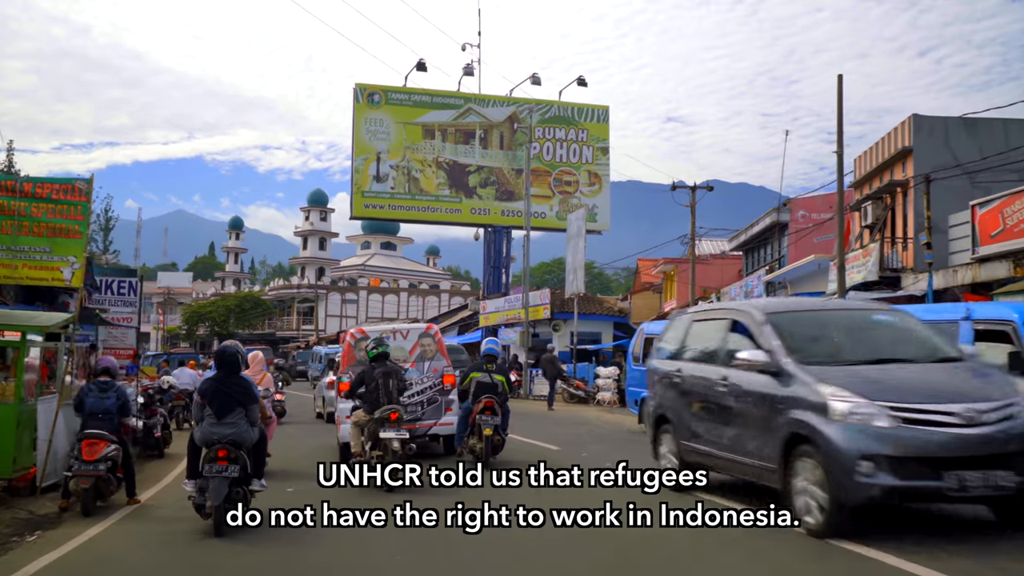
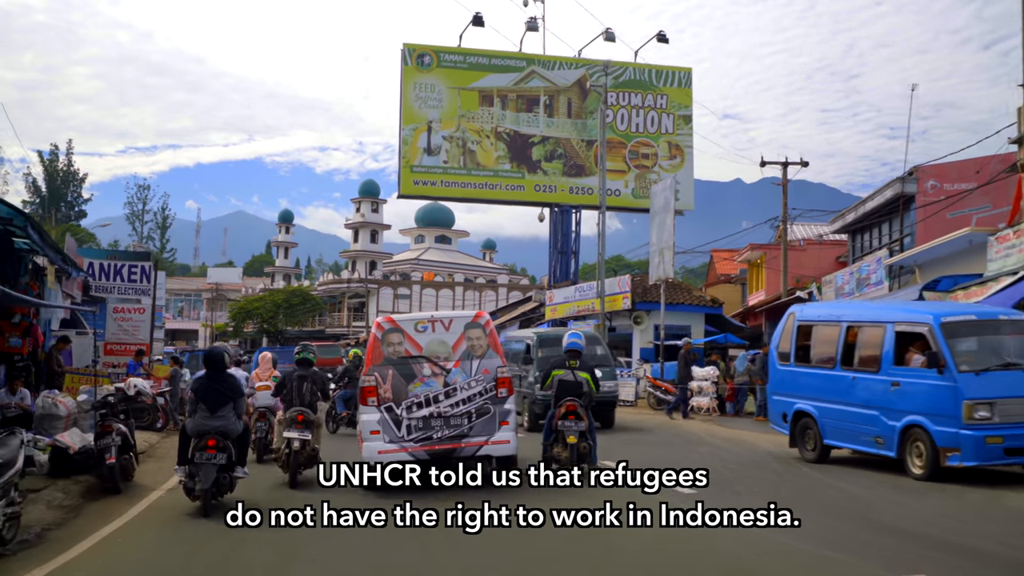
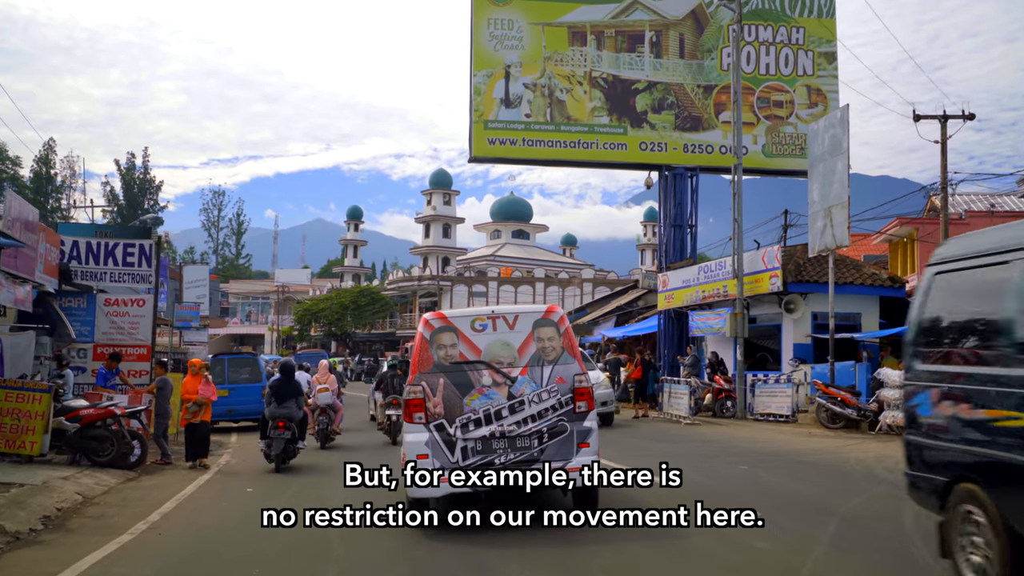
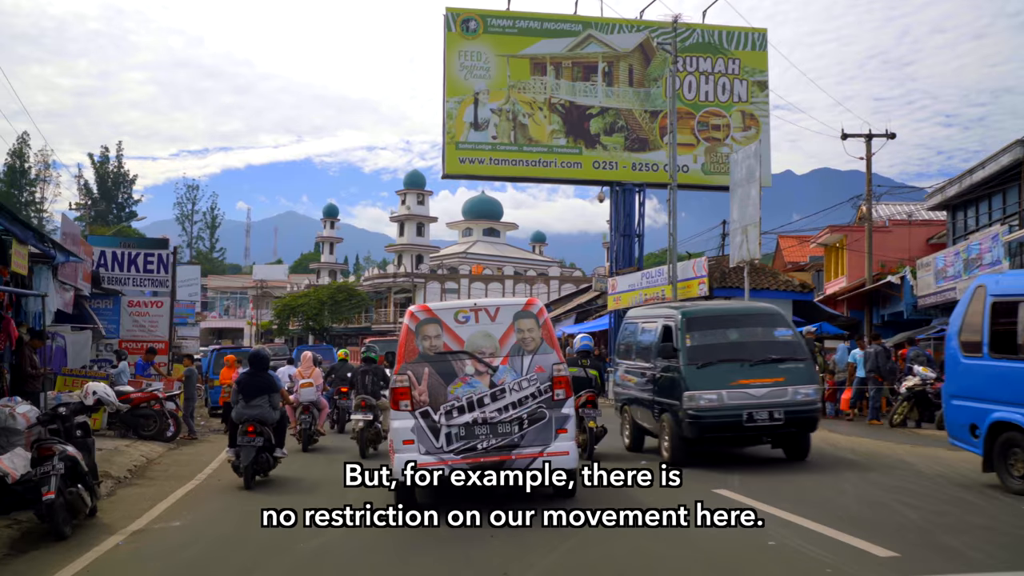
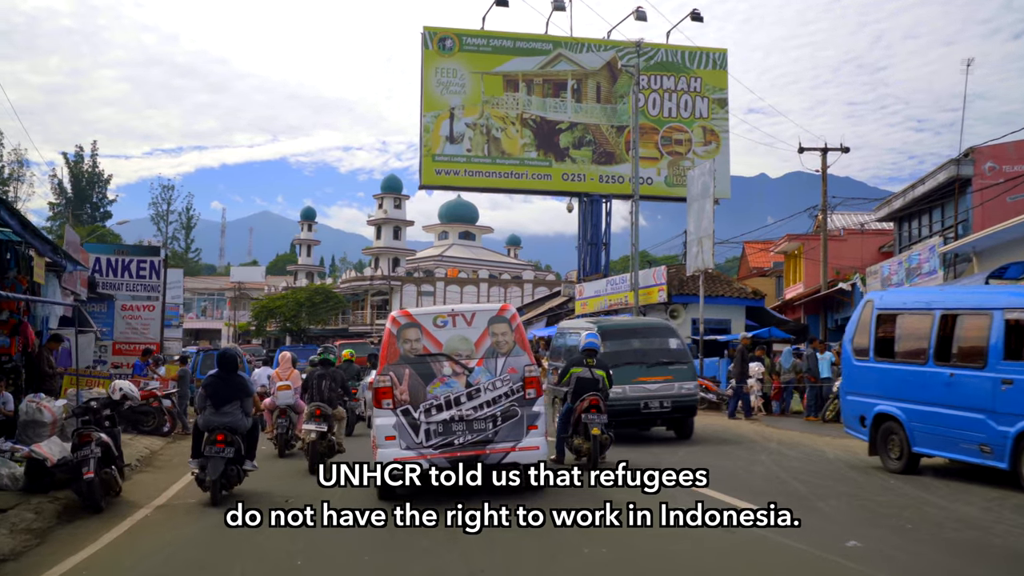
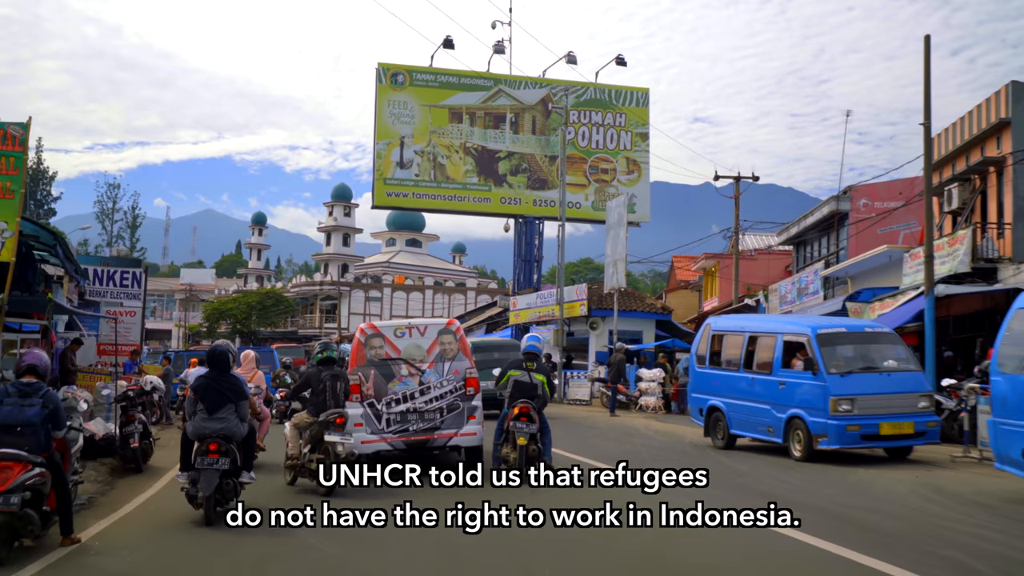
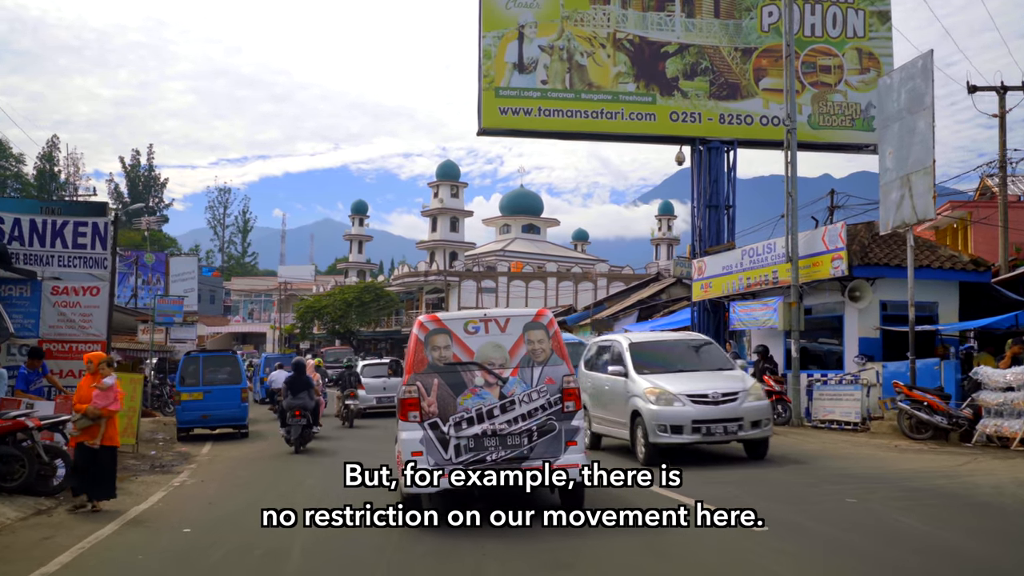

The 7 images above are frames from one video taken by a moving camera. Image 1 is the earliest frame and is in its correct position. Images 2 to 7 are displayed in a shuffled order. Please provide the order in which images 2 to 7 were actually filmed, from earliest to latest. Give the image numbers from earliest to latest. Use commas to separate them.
6, 2, 5, 4, 3, 7
